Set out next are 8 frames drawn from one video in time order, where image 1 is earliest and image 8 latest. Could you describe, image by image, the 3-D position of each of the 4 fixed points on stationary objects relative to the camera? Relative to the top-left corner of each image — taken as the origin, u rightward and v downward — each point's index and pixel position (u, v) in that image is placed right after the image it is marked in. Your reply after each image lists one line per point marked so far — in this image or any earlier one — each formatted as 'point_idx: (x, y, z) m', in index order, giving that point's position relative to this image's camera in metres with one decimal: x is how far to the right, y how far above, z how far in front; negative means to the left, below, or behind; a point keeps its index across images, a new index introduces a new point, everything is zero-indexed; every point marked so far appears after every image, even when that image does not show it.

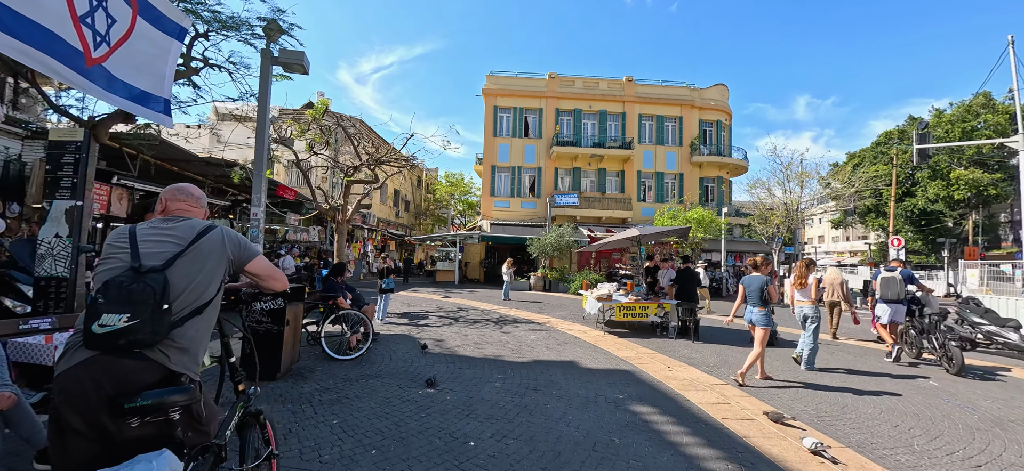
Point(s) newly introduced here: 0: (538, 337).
0: (+0.5, -1.8, +7.7) m
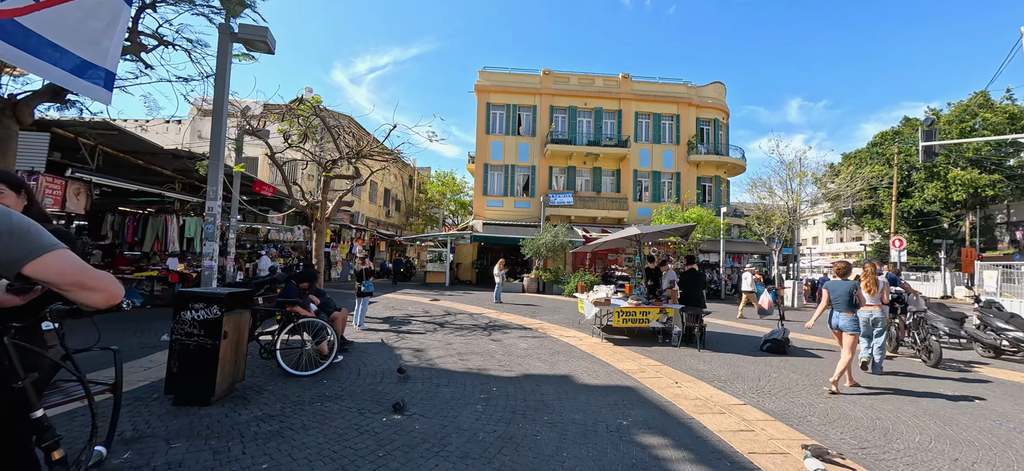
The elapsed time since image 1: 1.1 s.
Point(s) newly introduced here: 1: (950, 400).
0: (+0.3, -1.8, +7.0) m
1: (+5.4, -2.0, +5.2) m
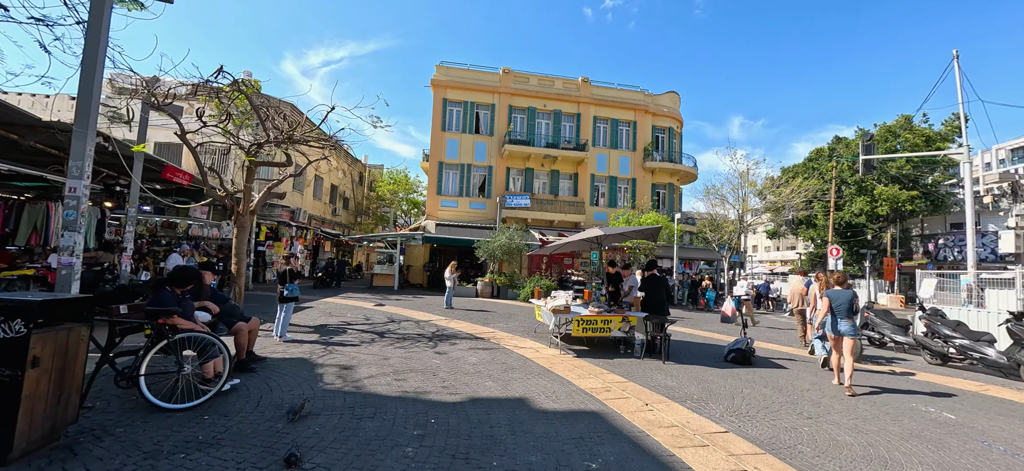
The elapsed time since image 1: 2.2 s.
0: (-0.5, -1.8, +6.1) m
1: (+4.8, -2.1, +4.9) m
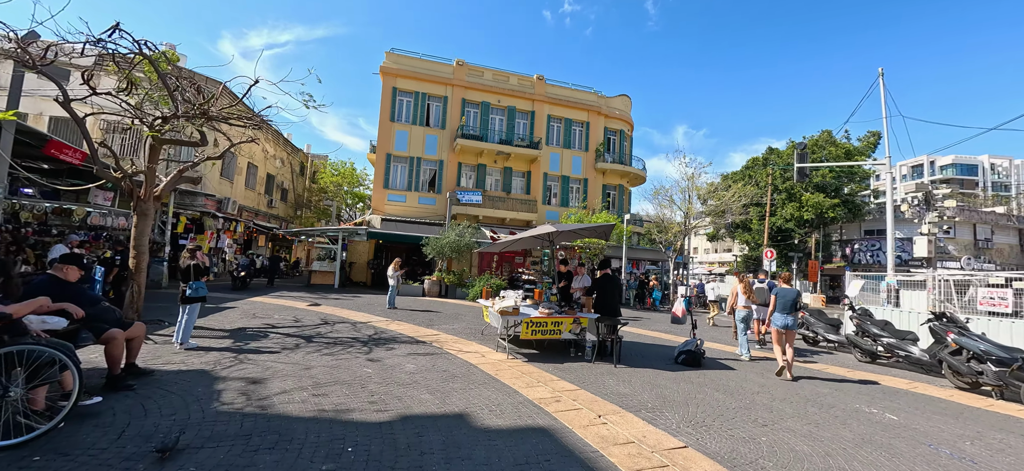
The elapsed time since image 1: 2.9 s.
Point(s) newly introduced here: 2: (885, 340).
0: (-1.2, -1.7, +5.5) m
1: (+4.1, -2.1, +4.9) m
2: (+7.5, -2.1, +8.7) m
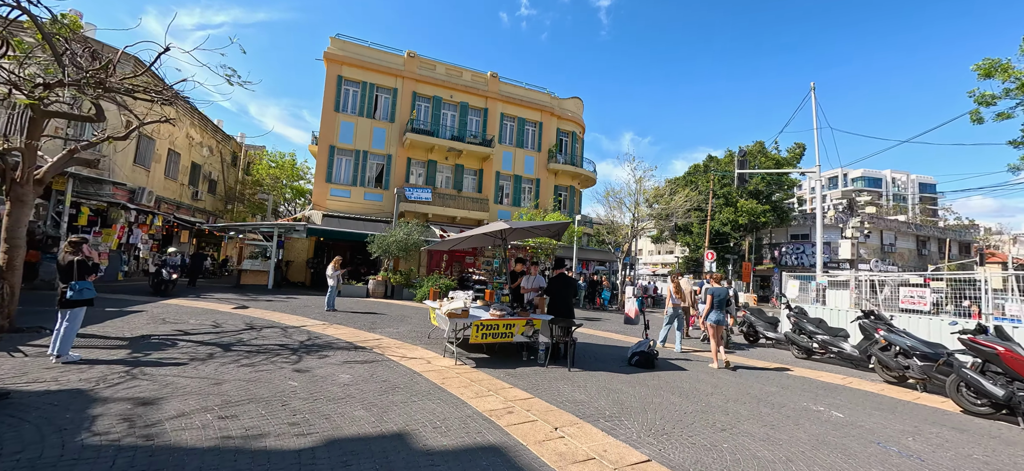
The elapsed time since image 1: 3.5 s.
0: (-1.8, -1.6, +4.9) m
1: (+3.5, -2.1, +4.9) m
2: (+6.5, -2.2, +9.1) m
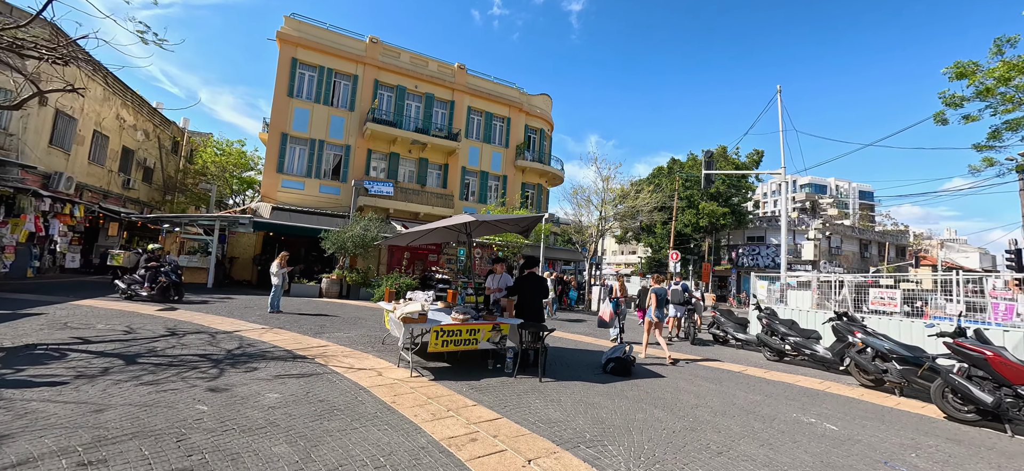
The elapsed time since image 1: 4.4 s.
0: (-2.2, -1.5, +4.1) m
1: (+3.2, -2.1, +4.4) m
2: (+5.8, -2.2, +8.8) m
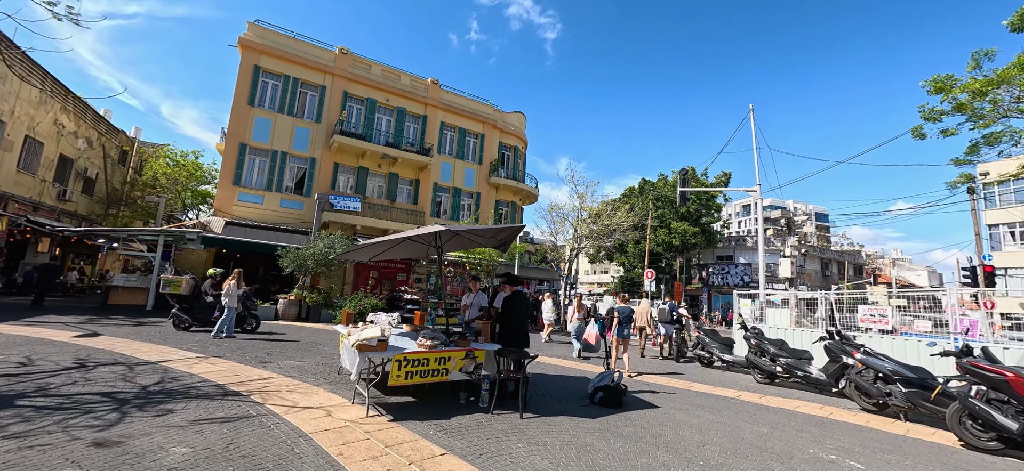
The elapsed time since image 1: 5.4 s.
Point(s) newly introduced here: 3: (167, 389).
0: (-2.3, -1.6, +3.1) m
1: (+3.0, -2.2, +3.8) m
2: (+5.3, -2.5, +8.4) m
3: (-4.0, -1.8, +5.0) m
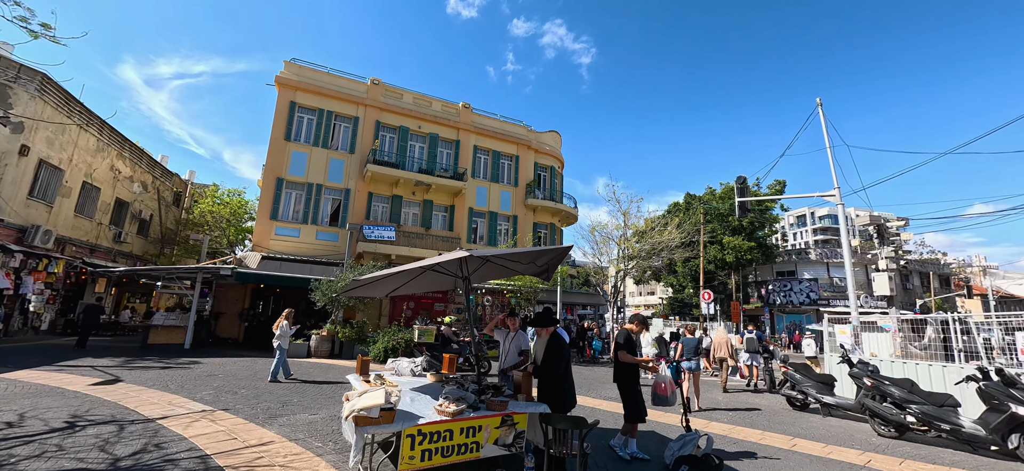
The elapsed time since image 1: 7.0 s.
0: (-2.0, -1.8, +2.0) m
1: (+3.3, -2.2, +2.2) m
2: (+6.1, -2.6, +6.5) m
3: (-3.5, -2.1, +4.1) m
